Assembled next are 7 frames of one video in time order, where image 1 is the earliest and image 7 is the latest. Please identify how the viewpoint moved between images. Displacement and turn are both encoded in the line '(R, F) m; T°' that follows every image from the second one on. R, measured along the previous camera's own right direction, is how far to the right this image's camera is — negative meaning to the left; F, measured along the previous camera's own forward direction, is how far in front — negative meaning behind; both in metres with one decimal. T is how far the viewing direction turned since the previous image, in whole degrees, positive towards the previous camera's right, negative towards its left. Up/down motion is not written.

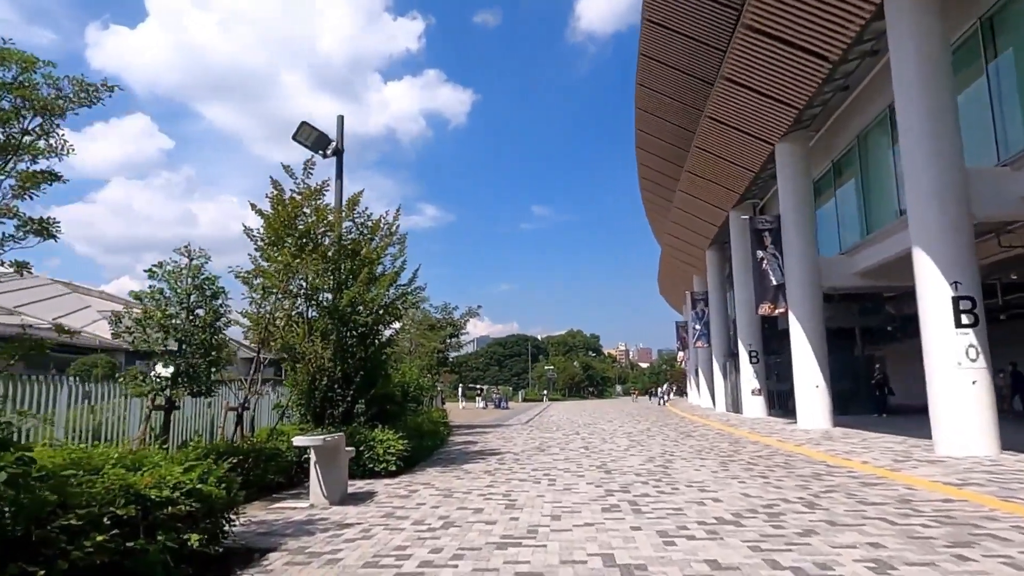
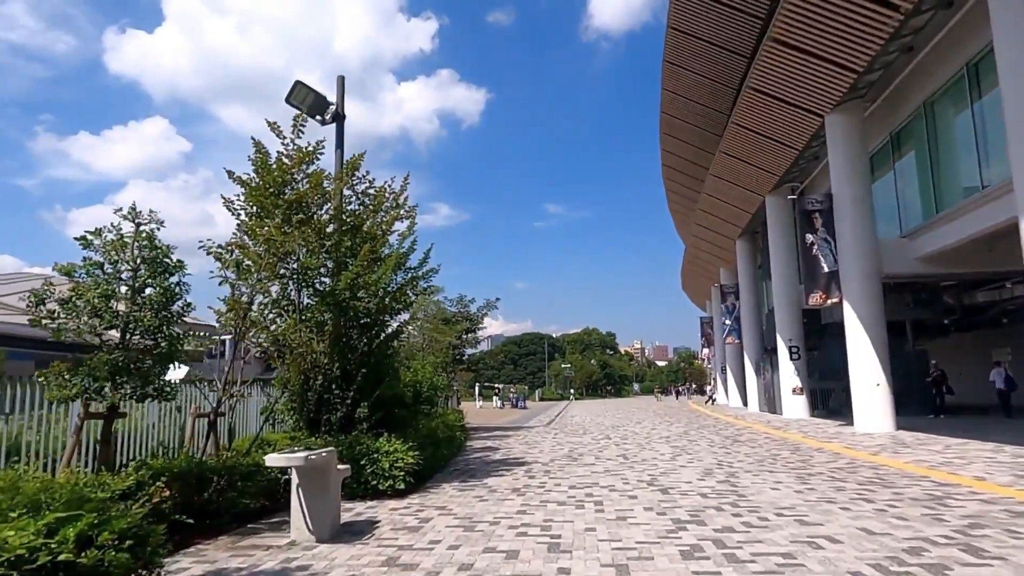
(-0.2, +1.9) m; -1°
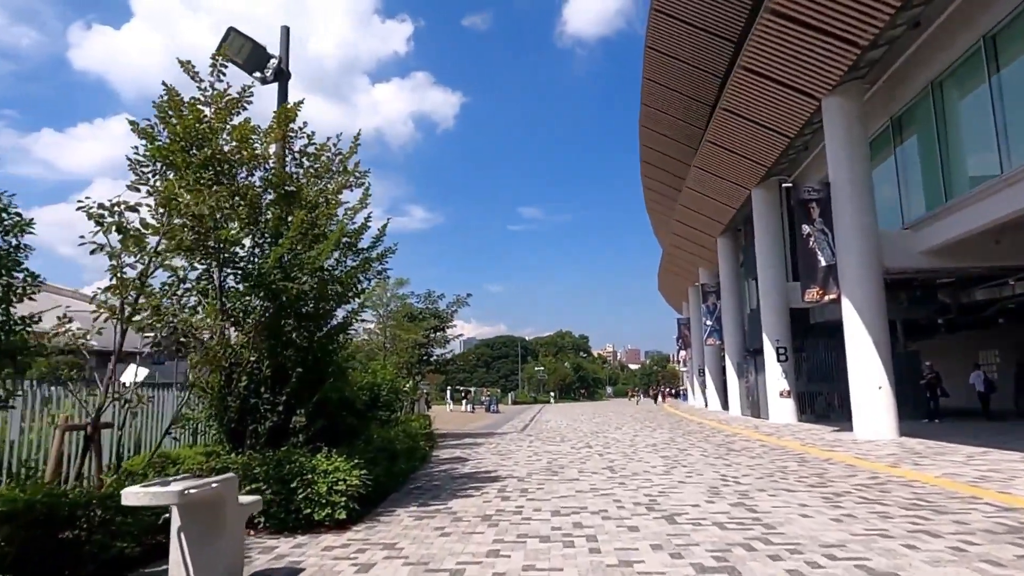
(0.0, +1.7) m; +2°
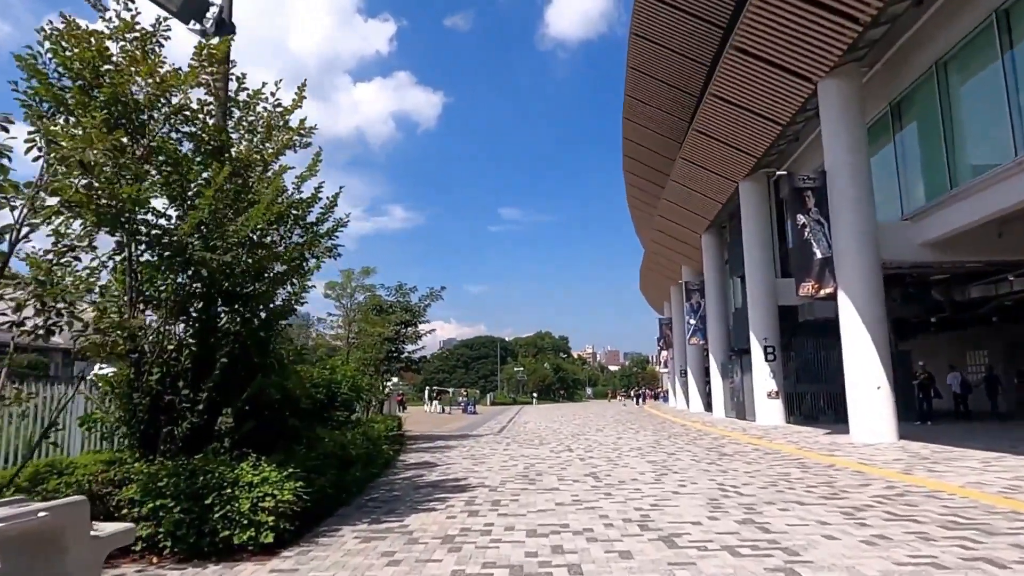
(+0.1, +1.2) m; +2°
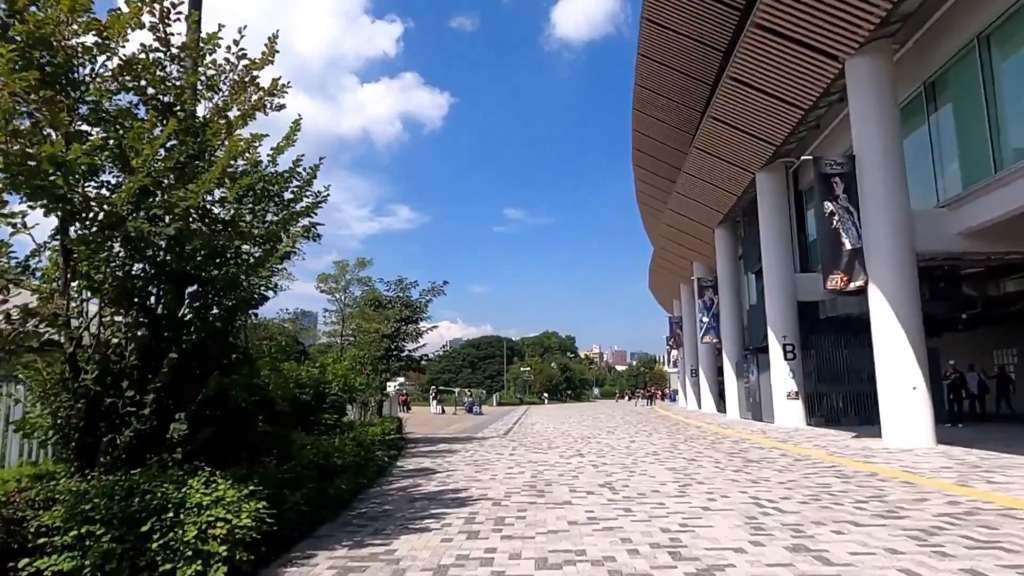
(0.0, +1.0) m; -1°
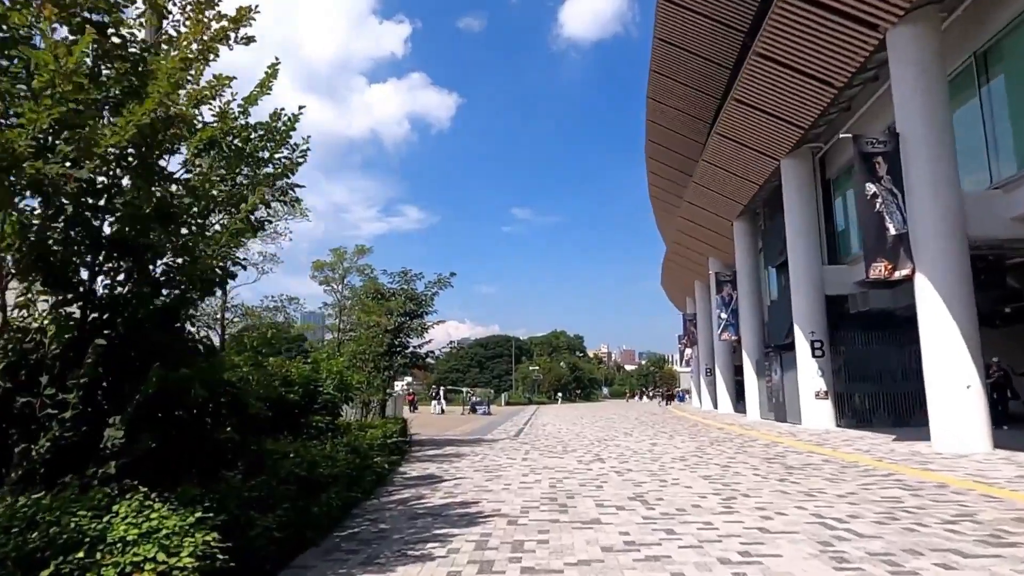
(-0.1, +1.2) m; -1°
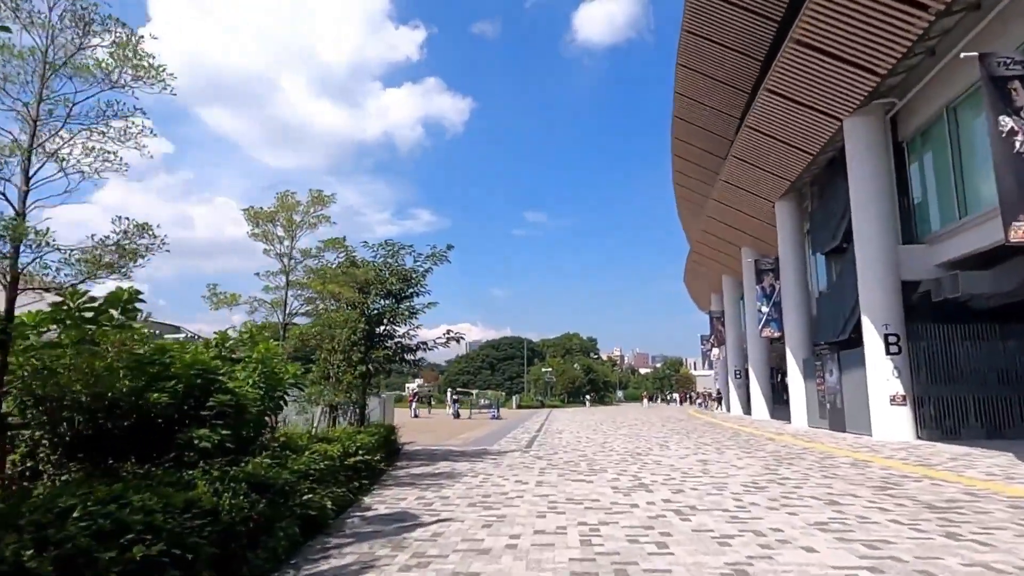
(0.0, +3.4) m; -1°
